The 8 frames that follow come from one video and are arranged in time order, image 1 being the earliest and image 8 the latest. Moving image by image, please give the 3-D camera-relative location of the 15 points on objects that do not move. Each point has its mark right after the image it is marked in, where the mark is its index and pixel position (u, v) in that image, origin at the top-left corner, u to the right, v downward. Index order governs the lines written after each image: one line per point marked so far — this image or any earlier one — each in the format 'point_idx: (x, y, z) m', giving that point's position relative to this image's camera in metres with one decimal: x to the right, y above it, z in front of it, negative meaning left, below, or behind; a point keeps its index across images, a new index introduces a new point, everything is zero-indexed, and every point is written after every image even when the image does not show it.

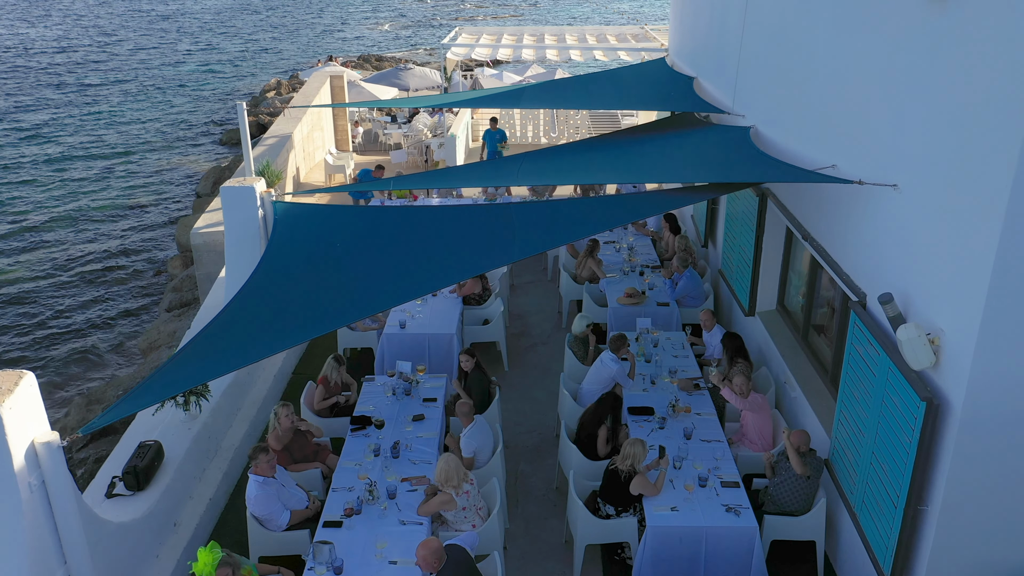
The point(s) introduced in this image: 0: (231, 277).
0: (-2.7, +0.1, +7.8) m
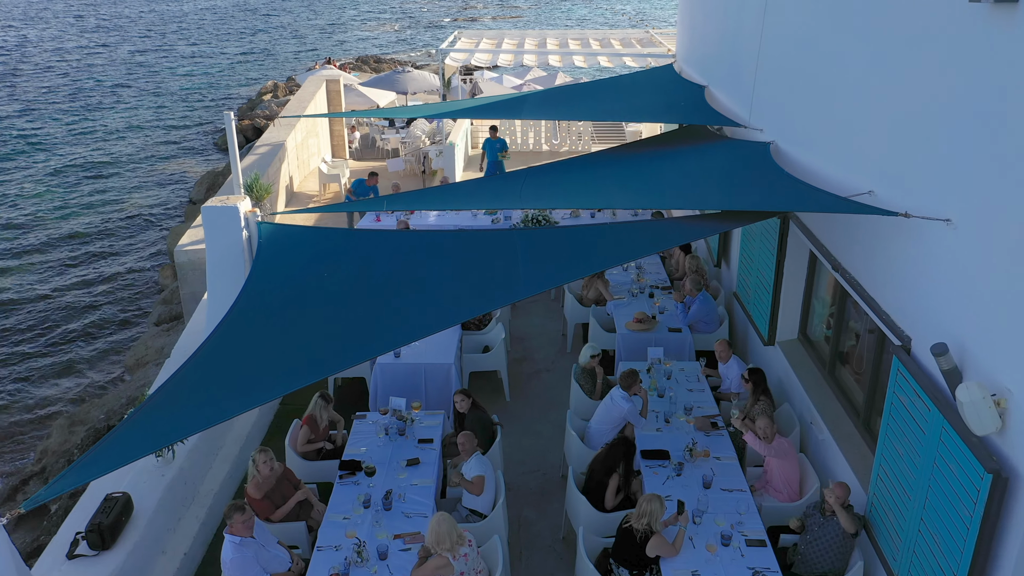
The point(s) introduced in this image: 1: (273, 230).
0: (-2.7, -0.1, +7.3) m
1: (-1.9, +0.5, +6.4) m
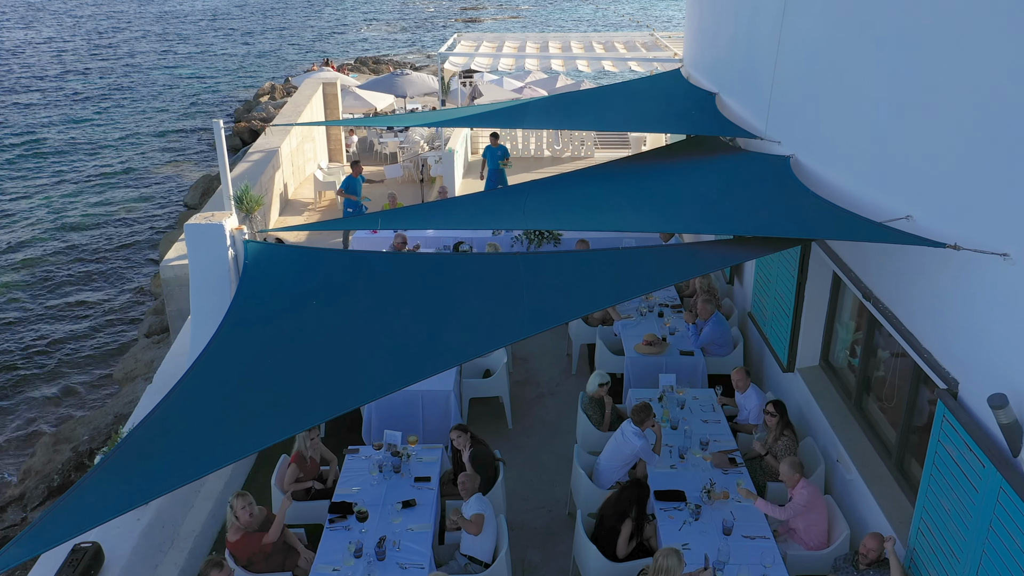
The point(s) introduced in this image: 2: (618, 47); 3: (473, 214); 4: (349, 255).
0: (-2.6, -0.3, +6.9) m
1: (-1.8, +0.3, +6.0) m
2: (+2.0, +4.6, +15.8) m
3: (-0.3, +0.6, +6.4) m
4: (-1.1, +0.2, +5.7) m
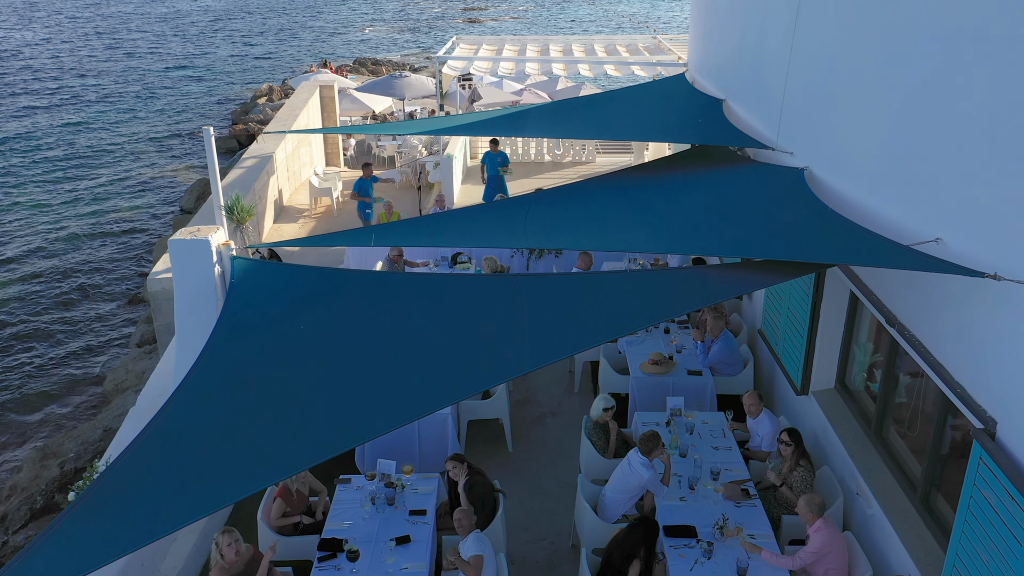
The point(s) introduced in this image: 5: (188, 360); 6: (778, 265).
0: (-2.6, -0.5, +6.6) m
1: (-1.8, +0.1, +5.7) m
2: (+2.0, +4.5, +15.5) m
3: (-0.3, +0.4, +6.1) m
4: (-1.1, +0.1, +5.4) m
5: (-2.6, -0.6, +6.5) m
6: (+1.6, +0.2, +5.0) m
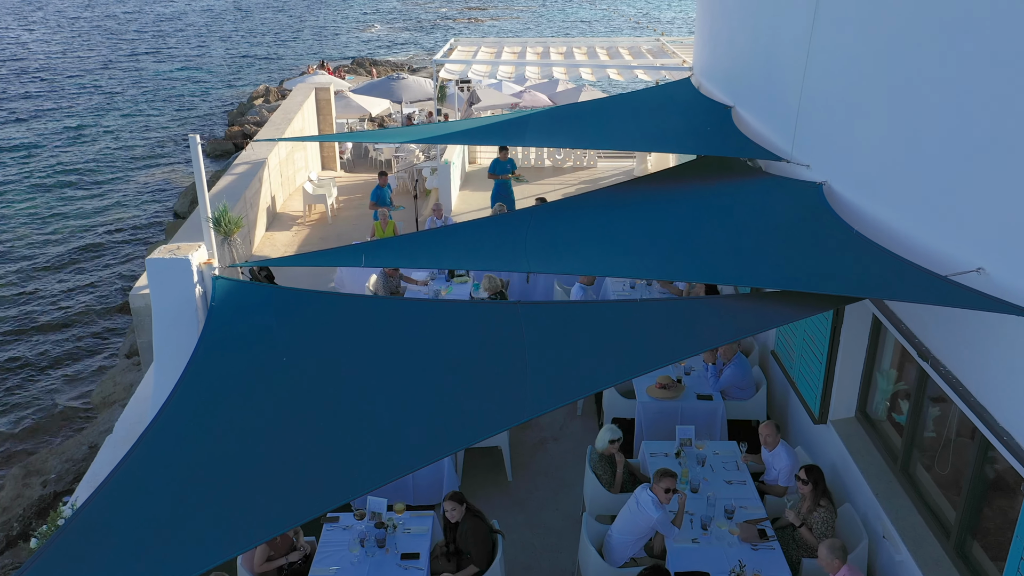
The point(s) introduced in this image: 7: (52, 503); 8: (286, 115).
0: (-2.6, -0.6, +6.2) m
1: (-1.8, 0.0, +5.3) m
2: (+2.0, +4.3, +15.1) m
3: (-0.3, +0.3, +5.7) m
4: (-1.1, -0.1, +5.0) m
5: (-2.6, -0.7, +6.2) m
6: (+1.6, 0.0, +4.6) m
7: (-5.4, -2.5, +9.6) m
8: (-4.5, +3.4, +16.3) m
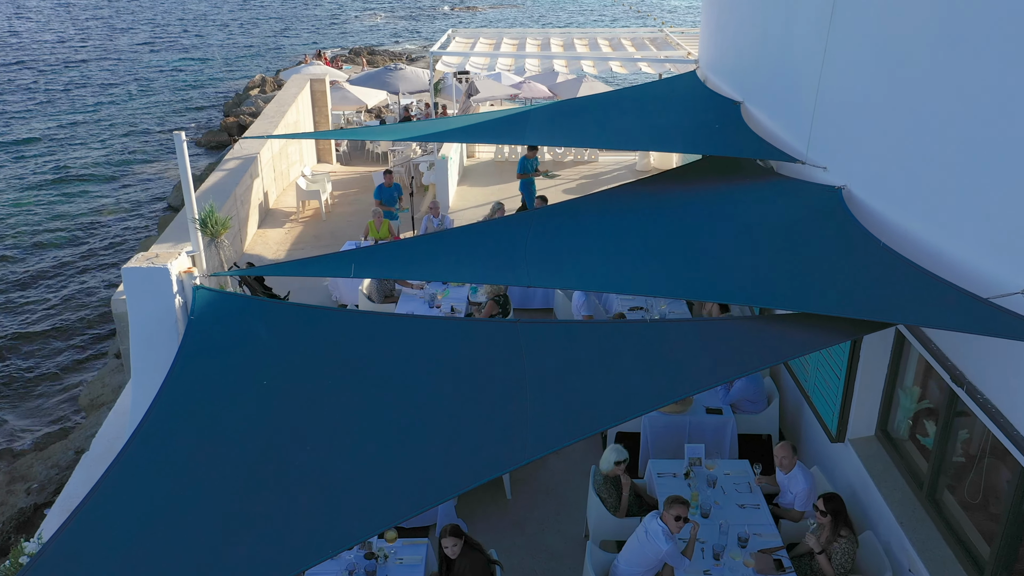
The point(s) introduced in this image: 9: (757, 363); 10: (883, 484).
0: (-2.6, -0.7, +5.9) m
1: (-1.8, -0.1, +5.0) m
2: (+2.0, +4.4, +14.7) m
3: (-0.3, +0.2, +5.4) m
4: (-1.1, -0.2, +4.7) m
5: (-2.6, -0.8, +5.8) m
6: (+1.6, -0.1, +4.3) m
7: (-5.4, -2.6, +9.3) m
8: (-4.5, +3.5, +15.9) m
9: (+1.1, -0.3, +4.0) m
10: (+2.3, -1.2, +5.1) m
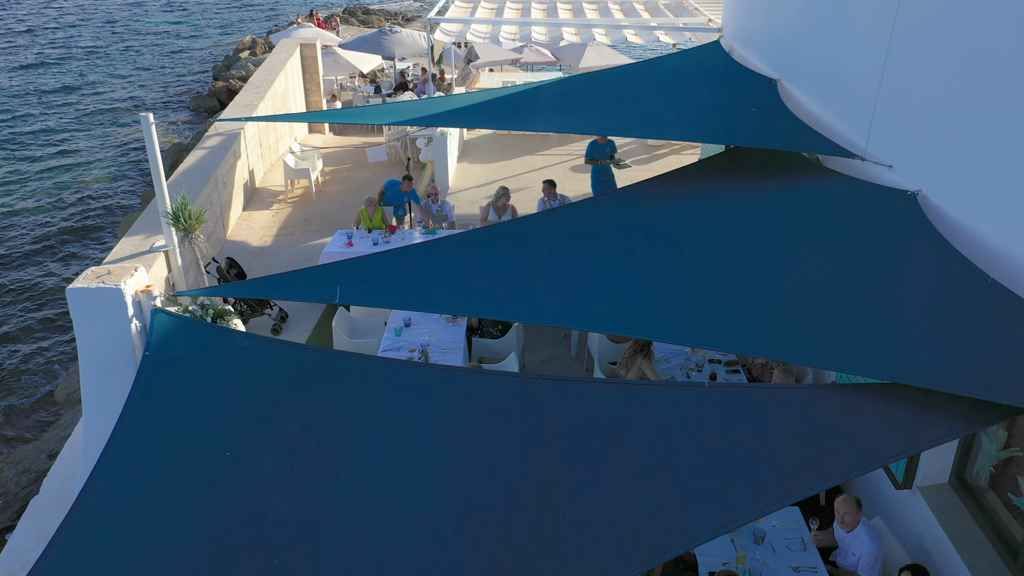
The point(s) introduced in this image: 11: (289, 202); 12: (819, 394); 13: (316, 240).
0: (-2.6, -0.8, +5.1) m
1: (-1.8, -0.3, +4.1) m
2: (+2.1, +4.6, +13.7) m
3: (-0.2, +0.1, +4.6) m
4: (-1.0, -0.3, +3.9) m
5: (-2.5, -0.9, +5.0) m
6: (+1.7, -0.3, +3.4) m
7: (-5.3, -2.5, +8.6) m
8: (-4.4, +3.8, +14.9) m
9: (+1.2, -0.5, +3.2) m
10: (+2.4, -1.4, +4.3) m
11: (-3.3, +1.3, +12.1) m
12: (+1.4, -0.3, +3.5) m
13: (-2.6, +0.6, +10.7) m
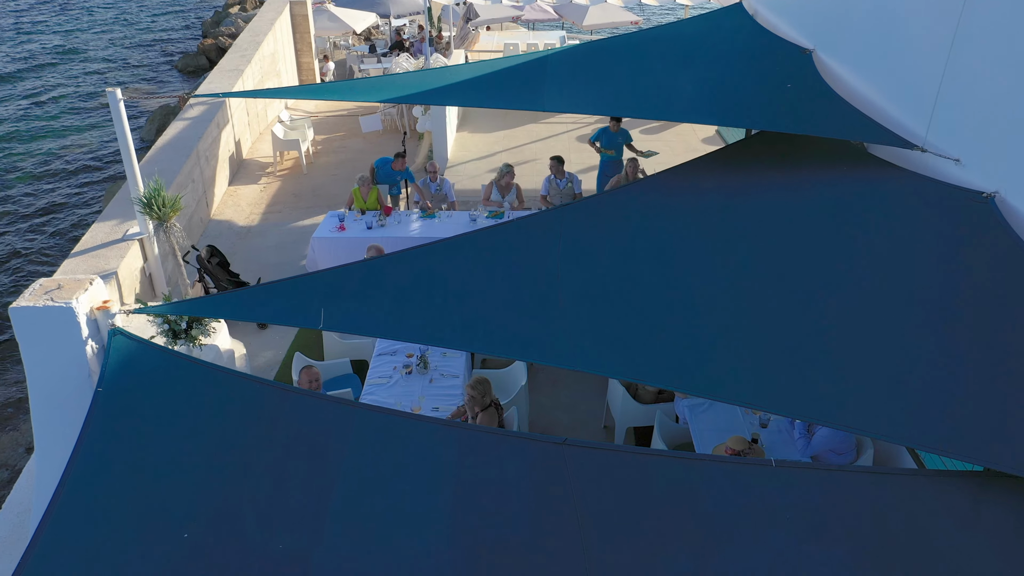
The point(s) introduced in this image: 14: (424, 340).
0: (-2.5, -0.9, +4.5) m
1: (-1.7, -0.4, +3.5) m
2: (+2.1, +5.0, +12.8) m
3: (-0.2, 0.0, +3.9) m
4: (-1.0, -0.5, +3.3) m
5: (-2.4, -1.0, +4.4) m
6: (+1.7, -0.4, +2.8) m
7: (-5.3, -2.4, +8.1) m
8: (-4.4, +4.3, +14.0) m
9: (+1.3, -0.7, +2.6) m
10: (+2.5, -1.5, +3.8) m
11: (-3.3, +1.6, +11.4) m
12: (+1.5, -0.5, +2.9) m
13: (-2.5, +0.8, +10.1) m
14: (-0.5, -0.1, +3.9) m
